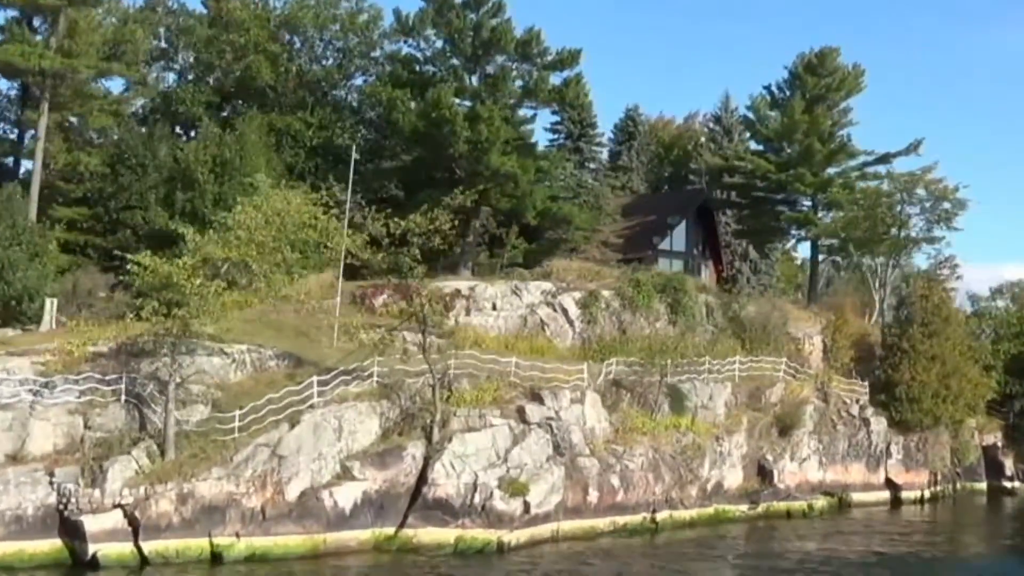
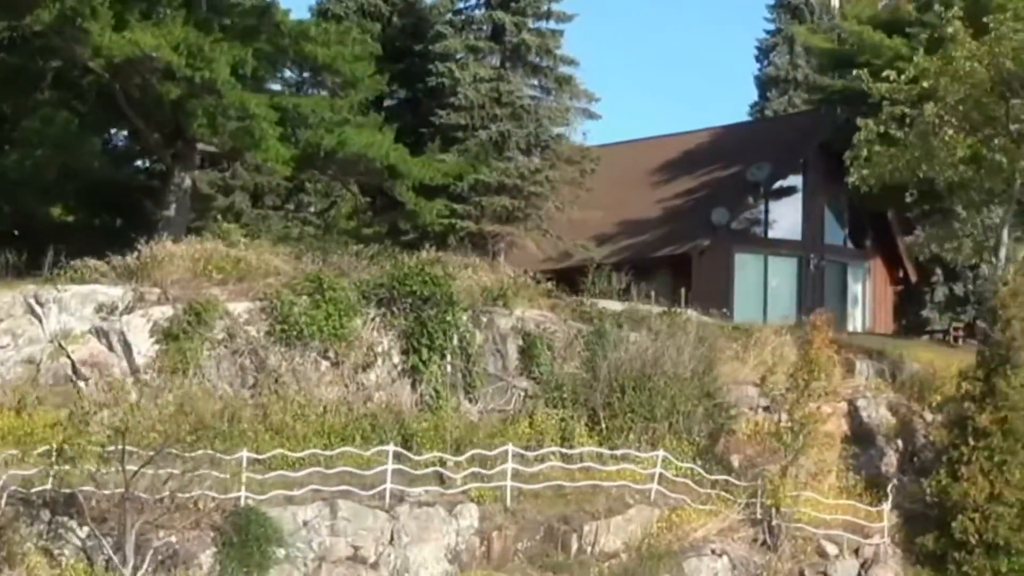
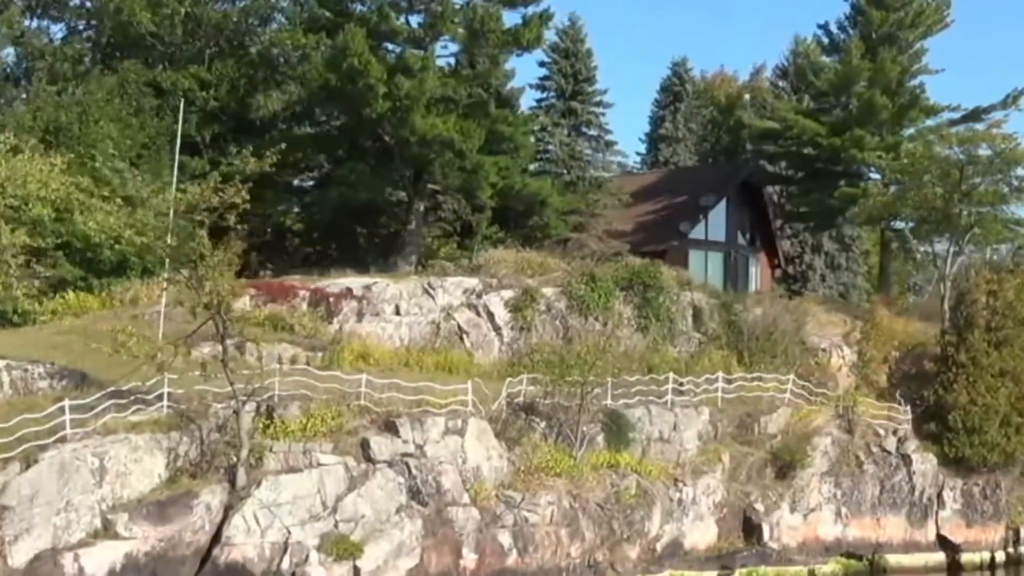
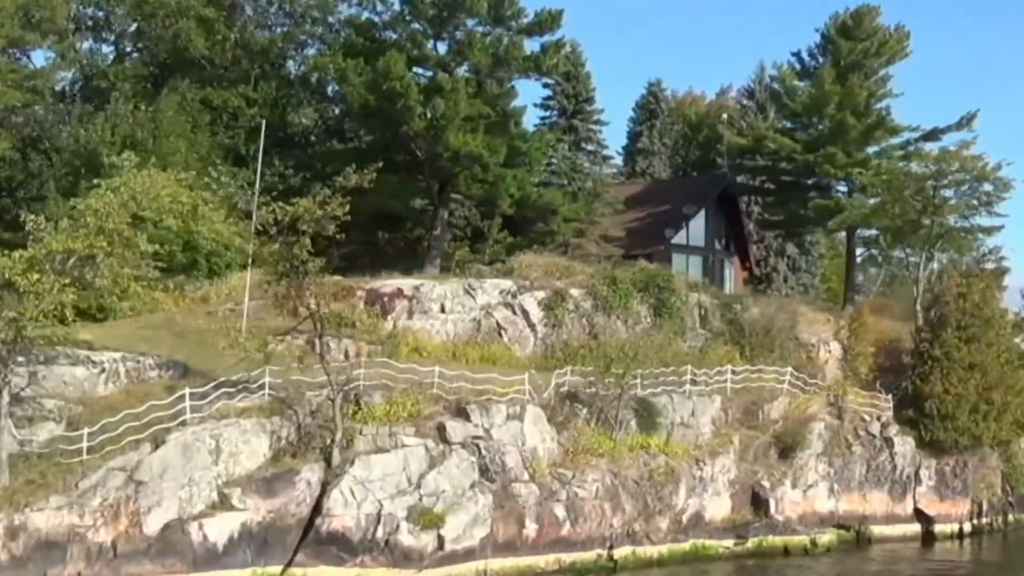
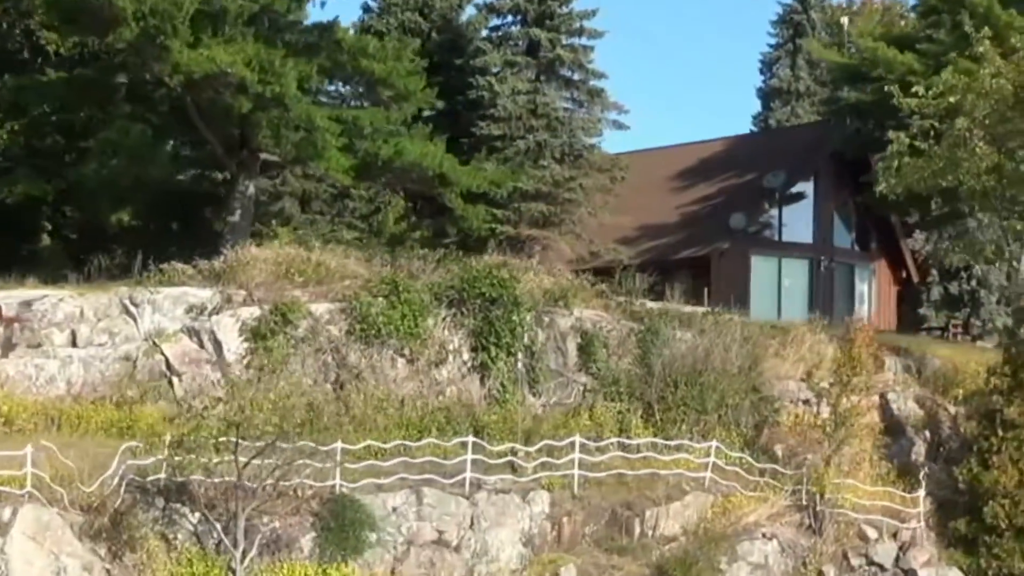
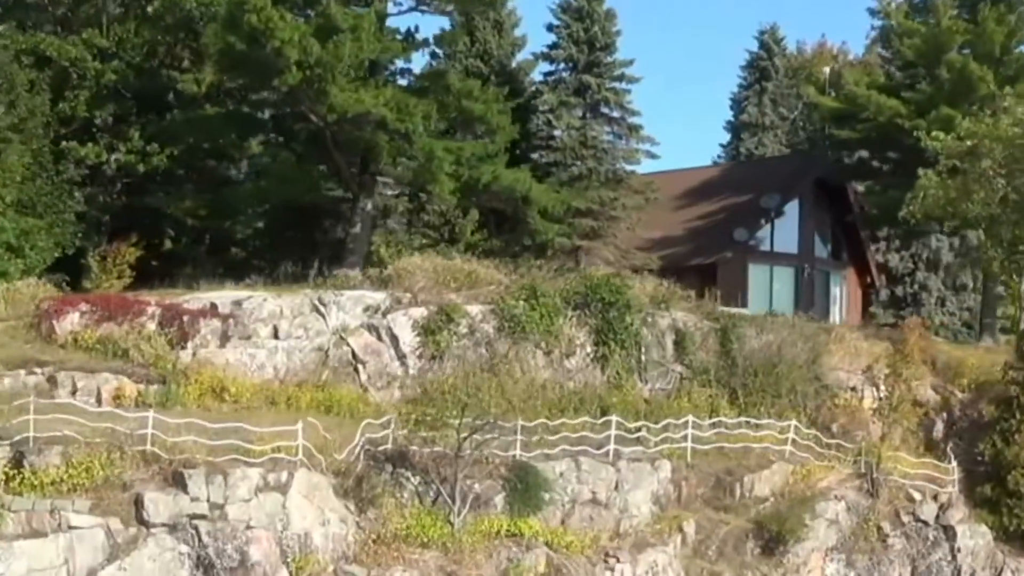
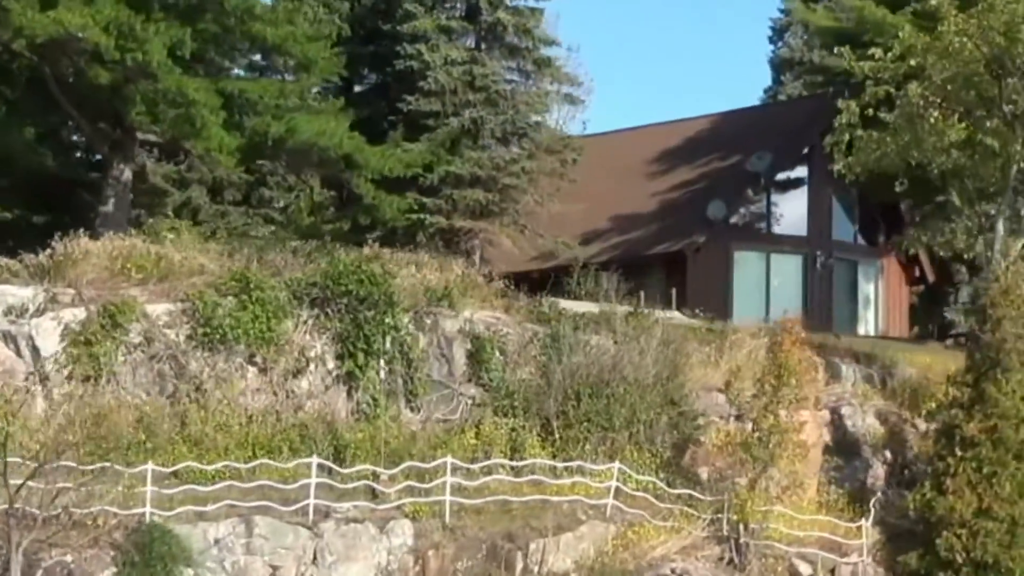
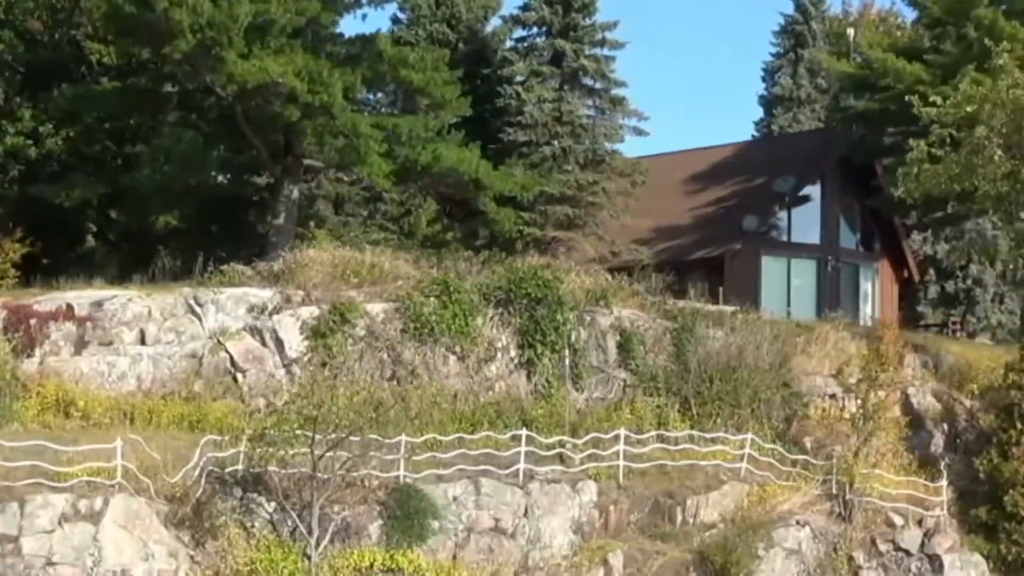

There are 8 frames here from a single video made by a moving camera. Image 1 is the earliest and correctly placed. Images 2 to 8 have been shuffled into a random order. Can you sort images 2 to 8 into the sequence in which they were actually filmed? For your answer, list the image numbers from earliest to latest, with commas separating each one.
4, 3, 6, 8, 5, 2, 7
